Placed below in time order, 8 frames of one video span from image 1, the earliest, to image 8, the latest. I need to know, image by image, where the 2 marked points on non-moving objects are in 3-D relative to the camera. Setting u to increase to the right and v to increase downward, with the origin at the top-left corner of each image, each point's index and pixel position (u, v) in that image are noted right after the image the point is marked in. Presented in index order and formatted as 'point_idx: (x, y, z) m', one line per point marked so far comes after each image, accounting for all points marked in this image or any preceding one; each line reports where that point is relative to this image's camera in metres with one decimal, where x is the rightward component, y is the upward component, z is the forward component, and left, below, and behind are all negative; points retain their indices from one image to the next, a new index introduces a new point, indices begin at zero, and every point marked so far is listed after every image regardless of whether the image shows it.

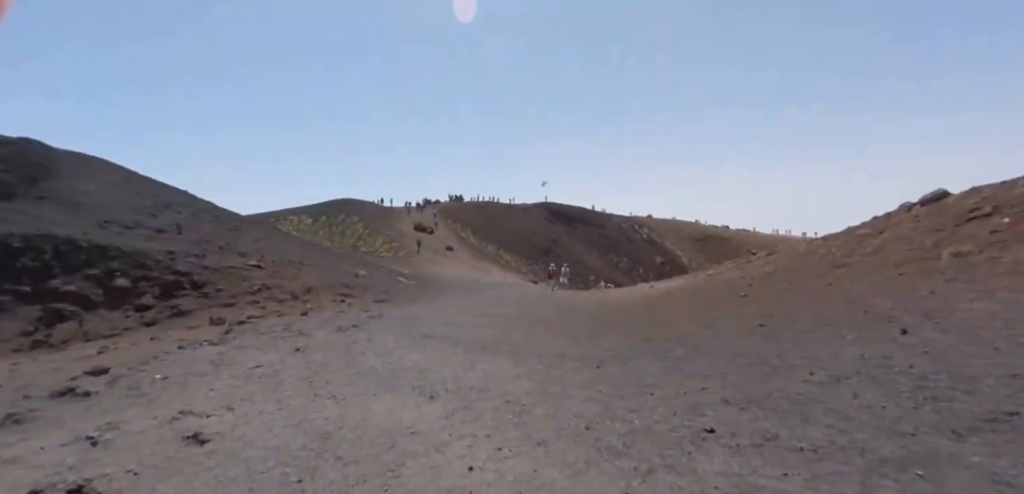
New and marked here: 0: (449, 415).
0: (-0.8, -2.1, +5.6) m
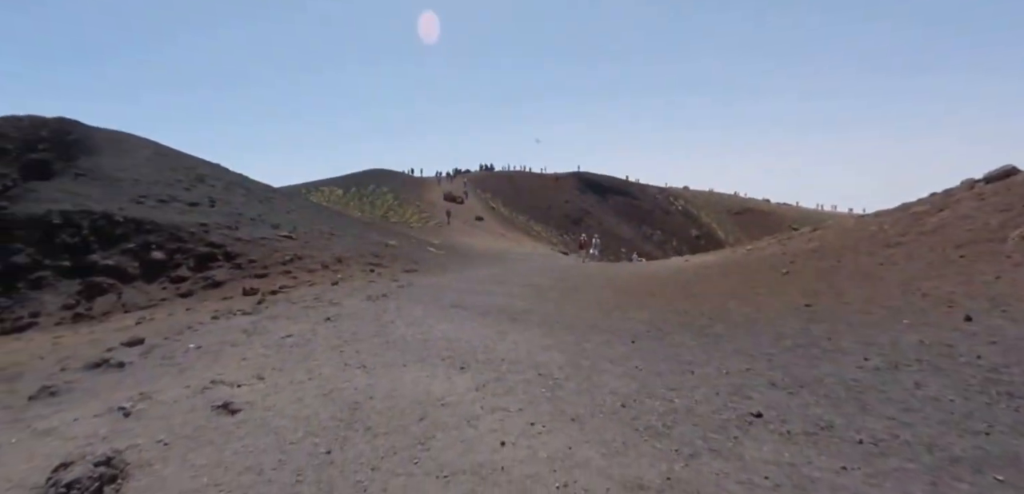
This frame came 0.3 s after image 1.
0: (-0.4, -1.7, +5.5) m
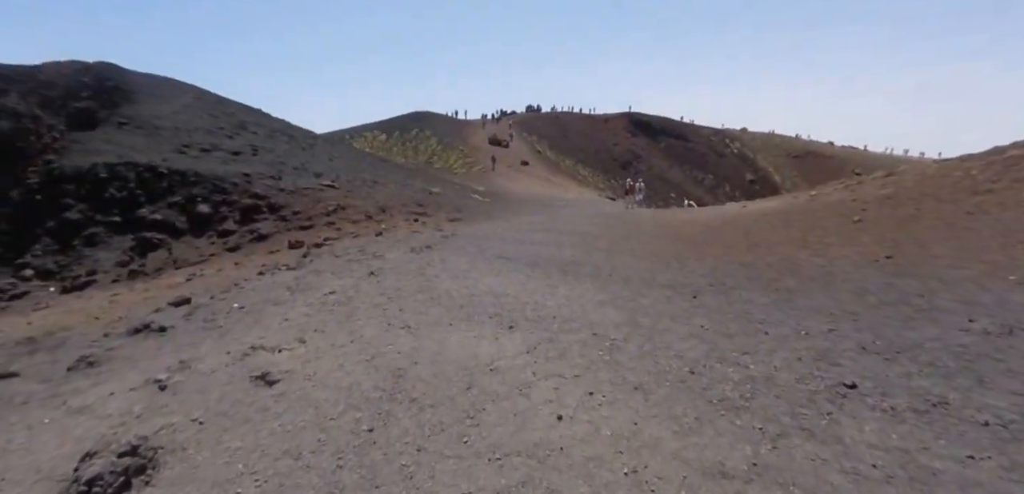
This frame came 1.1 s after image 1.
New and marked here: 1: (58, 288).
0: (+0.2, -1.2, +5.3) m
1: (-15.0, -1.2, +15.2) m
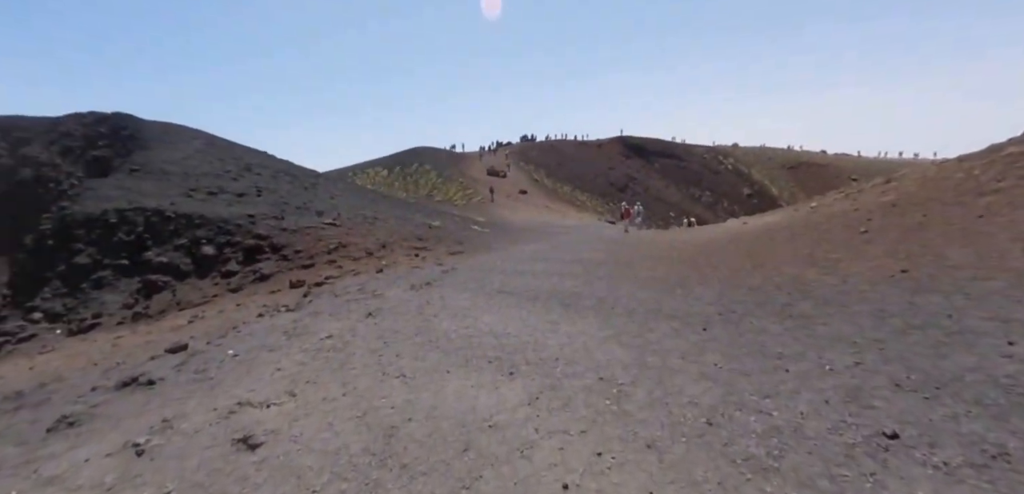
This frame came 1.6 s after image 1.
0: (+0.2, -1.6, +4.8) m
1: (-14.9, -3.0, +14.9) m
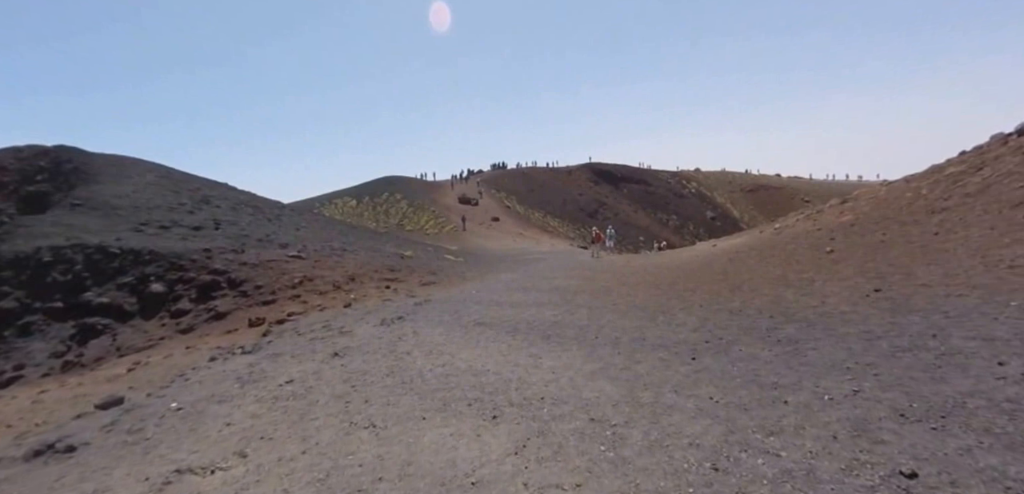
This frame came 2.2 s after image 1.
0: (+0.1, -2.0, +4.5) m
1: (-15.5, -4.4, +13.5) m
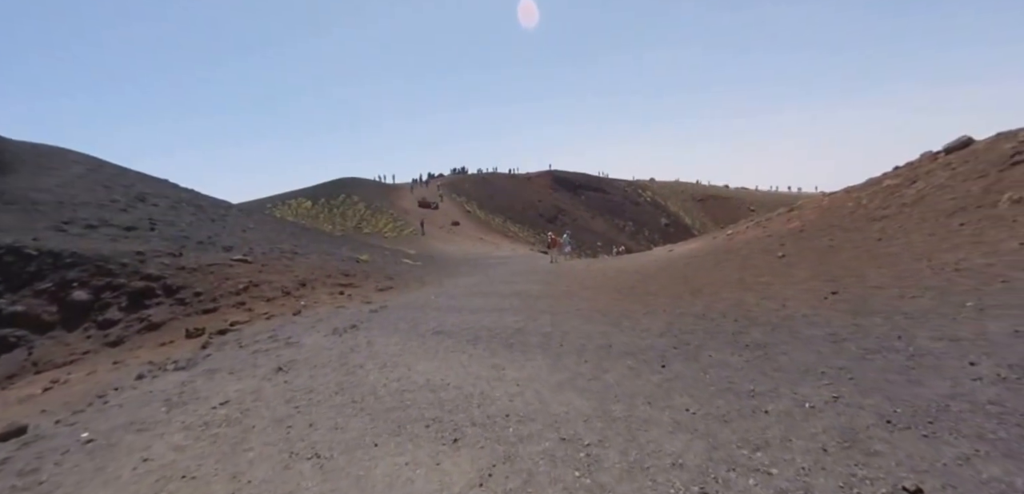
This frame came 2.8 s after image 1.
0: (-0.2, -2.0, +3.9) m
1: (-16.6, -4.7, +11.4) m
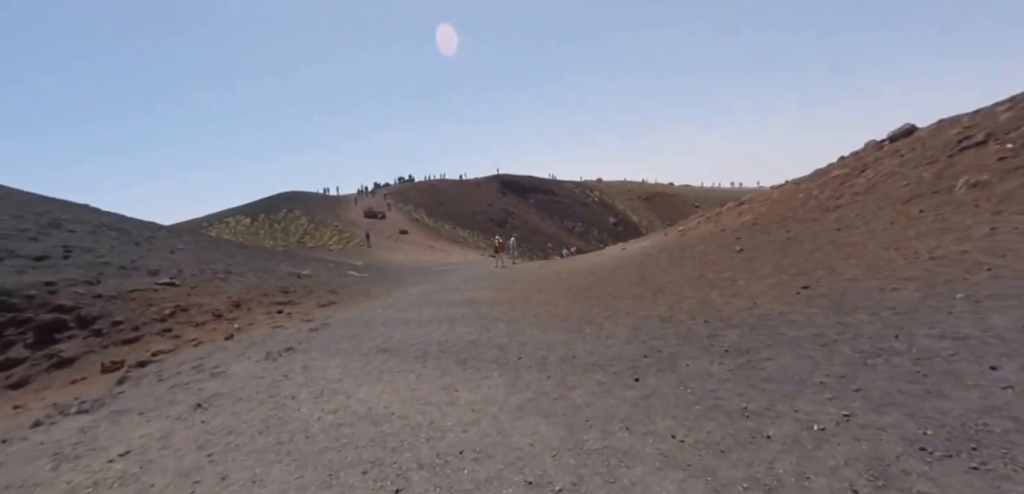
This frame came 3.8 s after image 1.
0: (-0.6, -2.0, +3.0) m
1: (-17.4, -5.1, +9.1) m
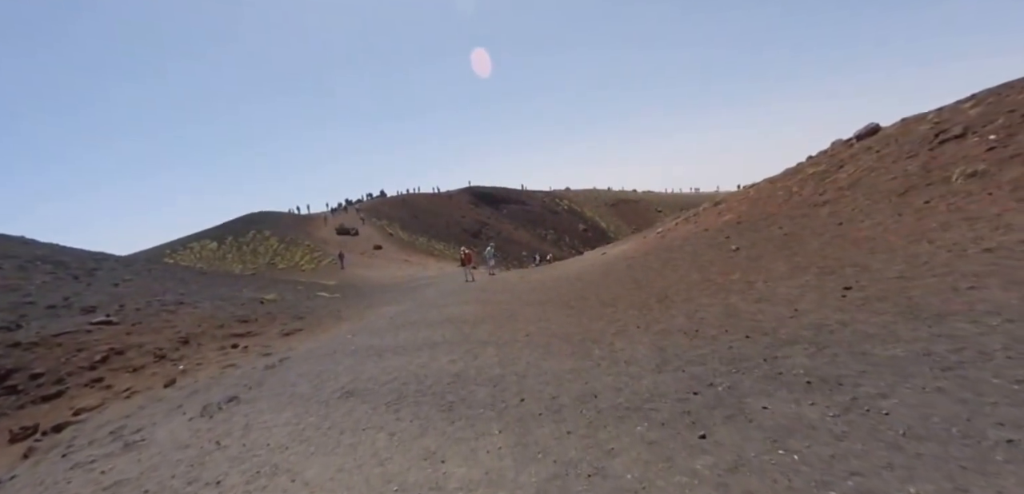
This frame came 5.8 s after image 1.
0: (-0.2, -2.0, +1.2) m
1: (-17.3, -6.2, +6.2) m
